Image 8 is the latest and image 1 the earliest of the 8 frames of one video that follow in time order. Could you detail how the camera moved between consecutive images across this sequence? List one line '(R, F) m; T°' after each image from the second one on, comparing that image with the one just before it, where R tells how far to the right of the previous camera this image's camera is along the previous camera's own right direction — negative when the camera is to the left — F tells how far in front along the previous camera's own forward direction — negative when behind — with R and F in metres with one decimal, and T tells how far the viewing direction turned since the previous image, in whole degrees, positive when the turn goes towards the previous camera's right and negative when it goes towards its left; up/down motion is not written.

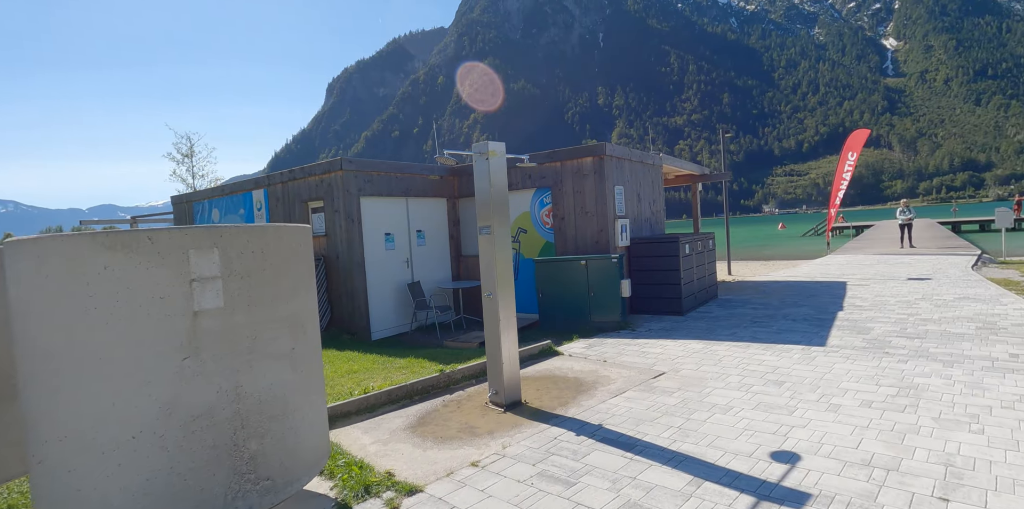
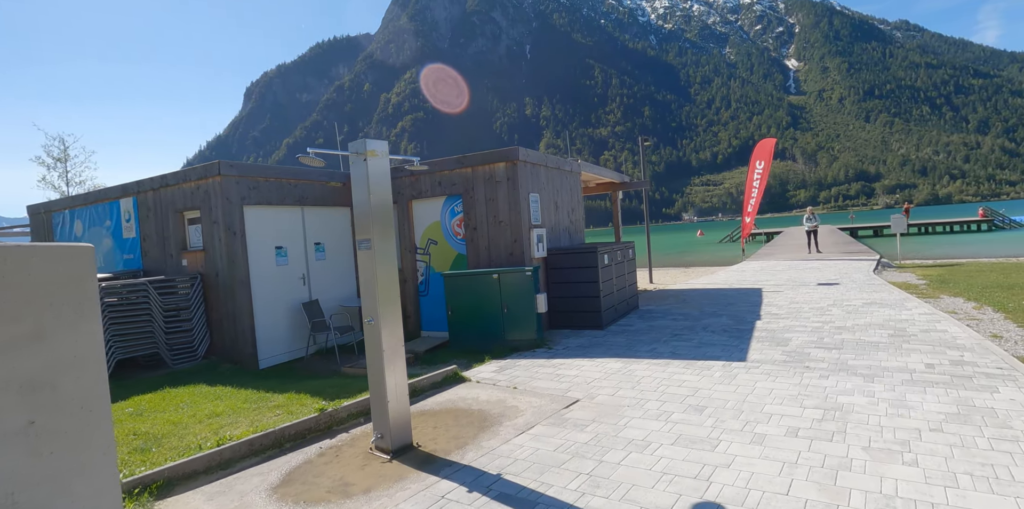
(+0.4, +0.8) m; +7°
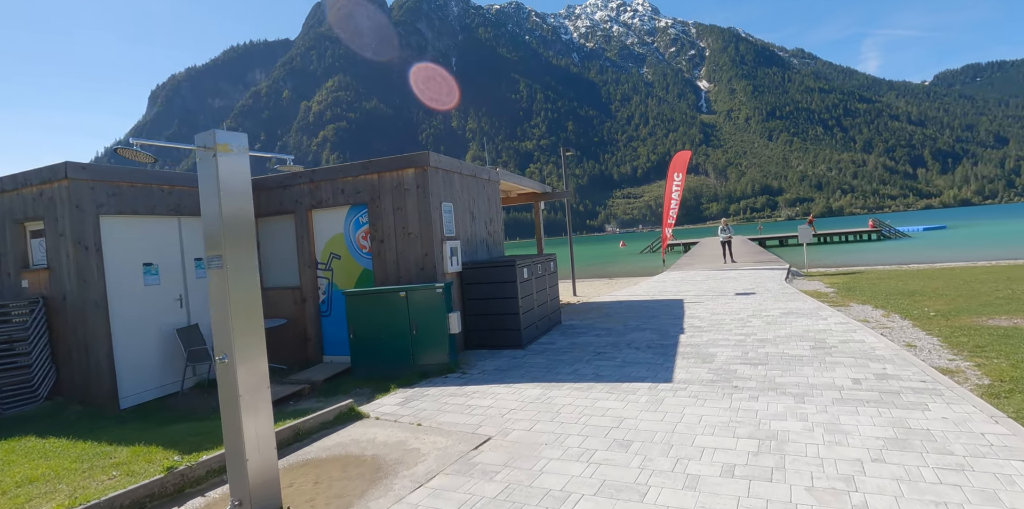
(+0.3, +0.7) m; +8°
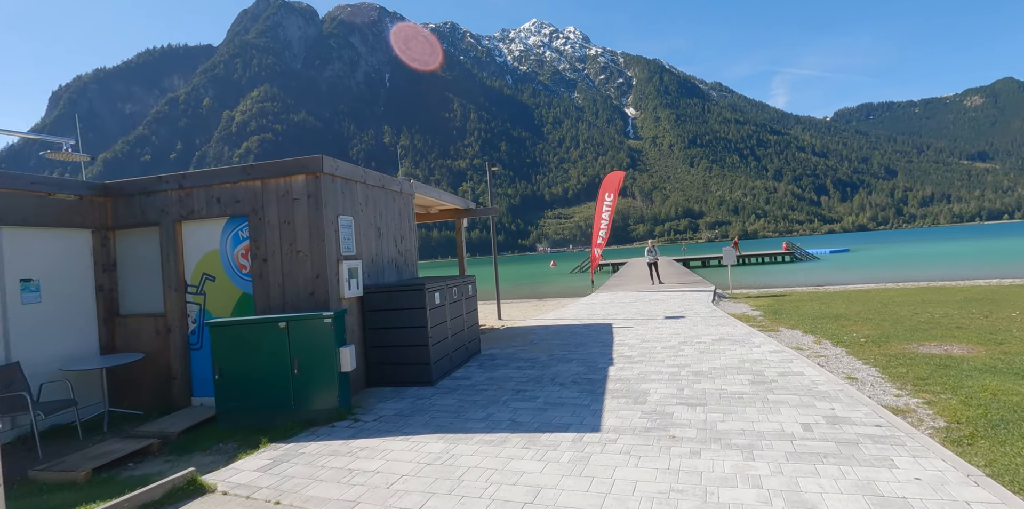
(+0.3, +1.0) m; +7°
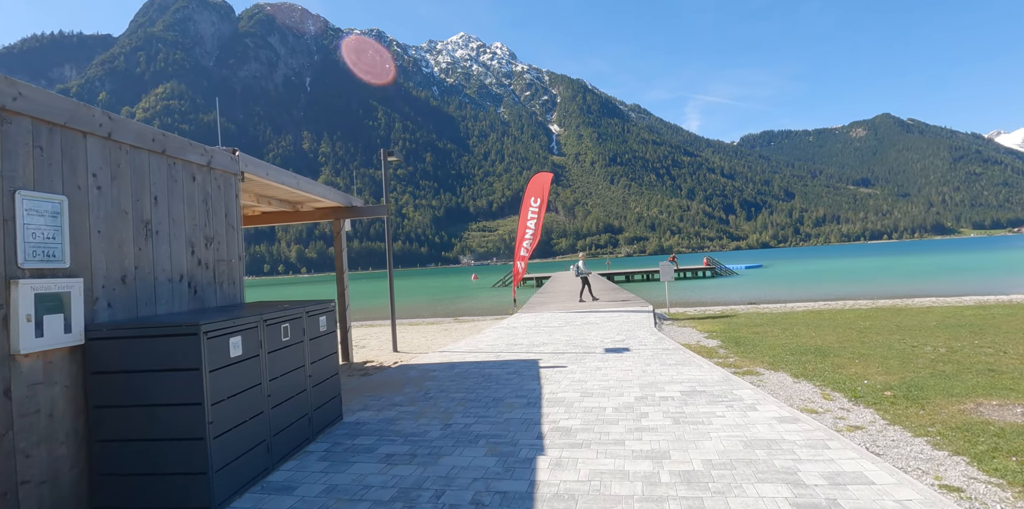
(+0.5, +3.0) m; +8°
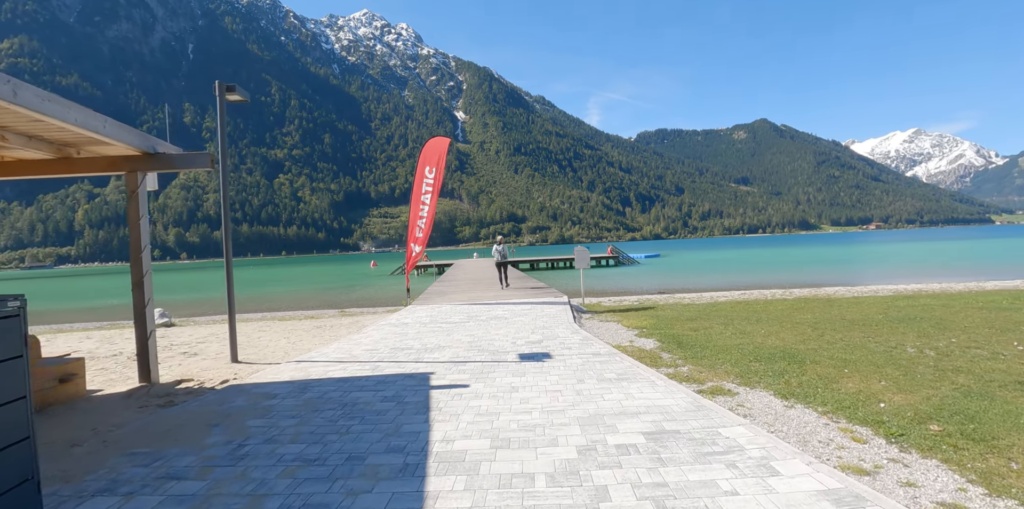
(+0.3, +2.5) m; +10°
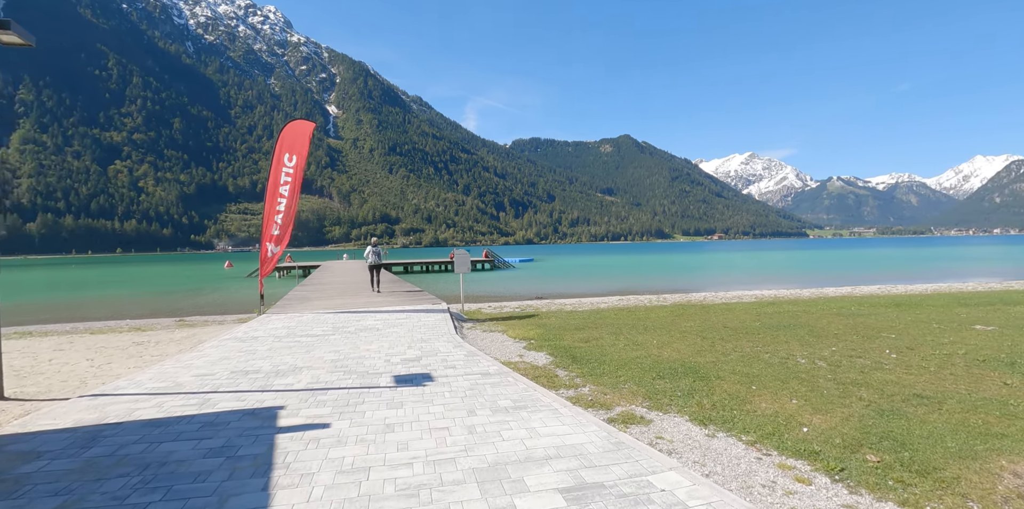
(0.0, +1.1) m; +13°
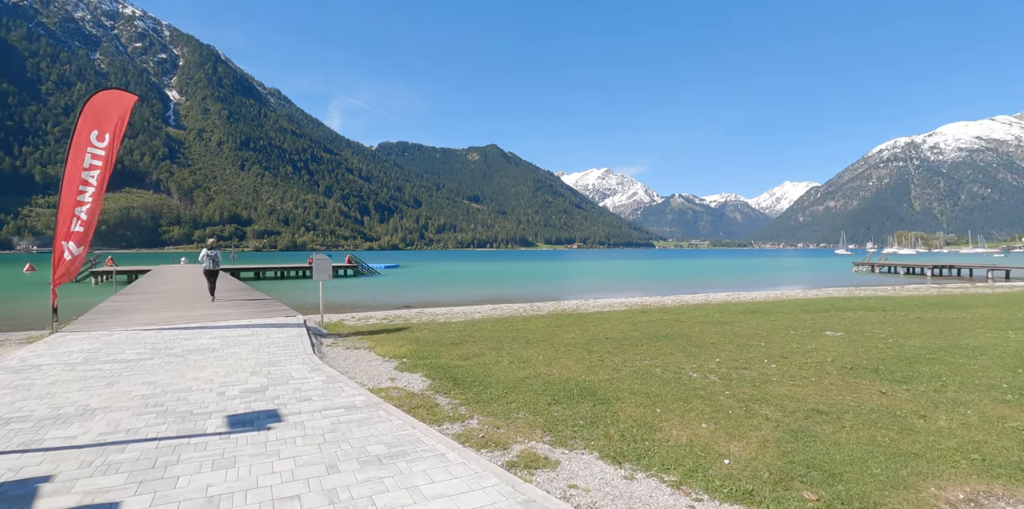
(-0.1, +0.9) m; +14°
